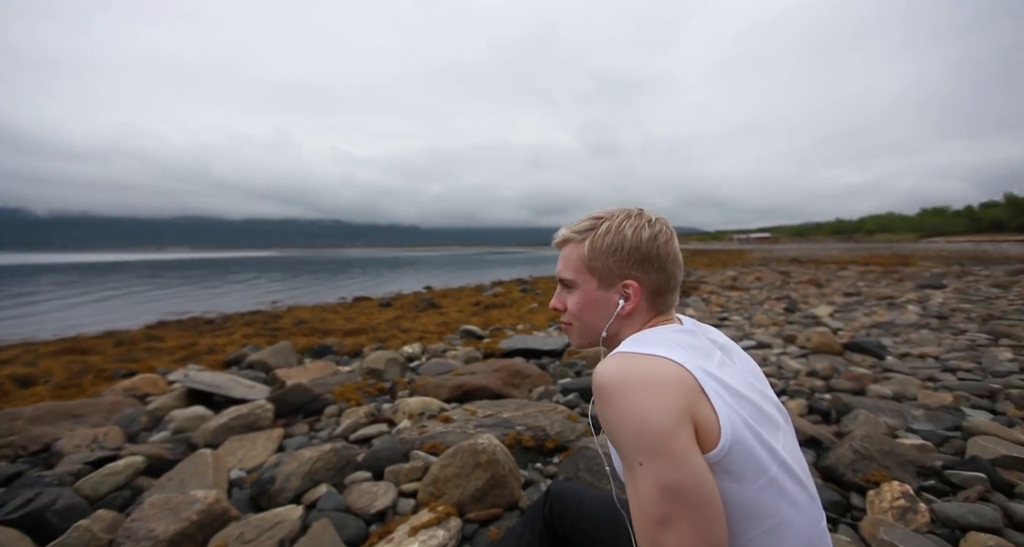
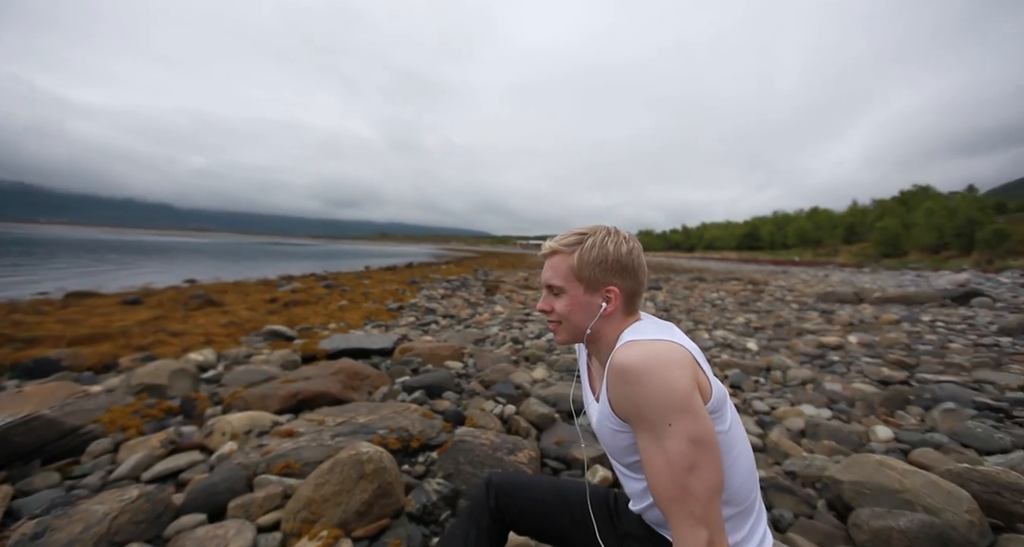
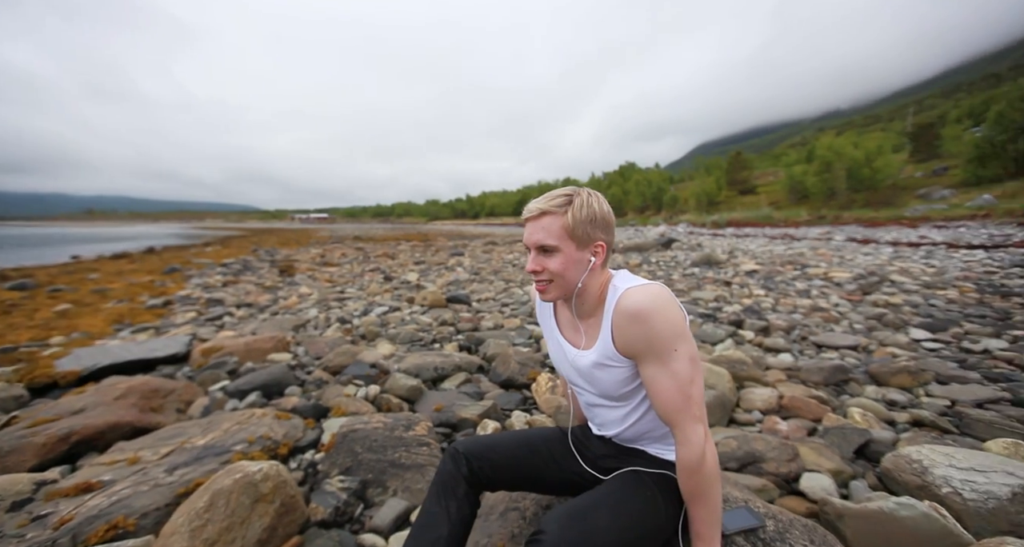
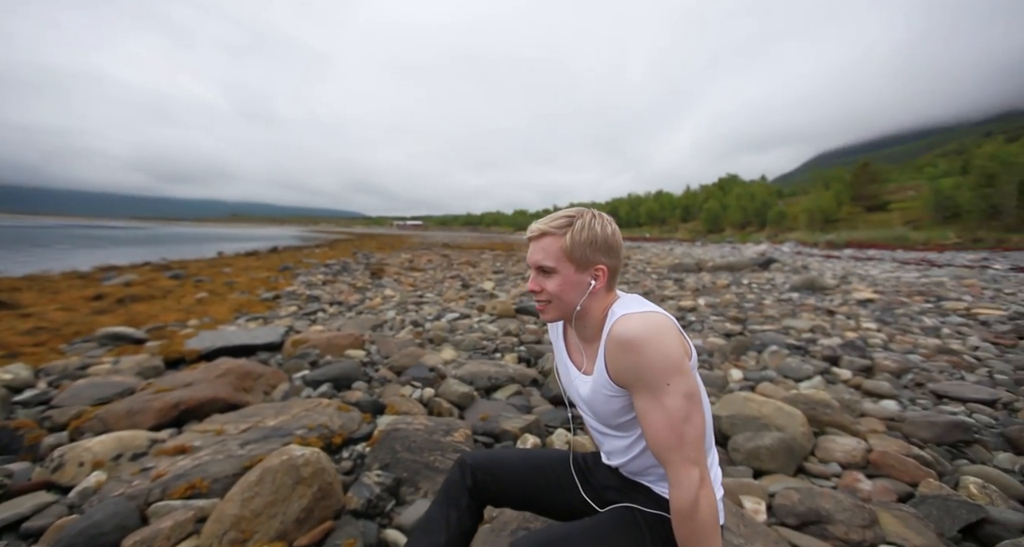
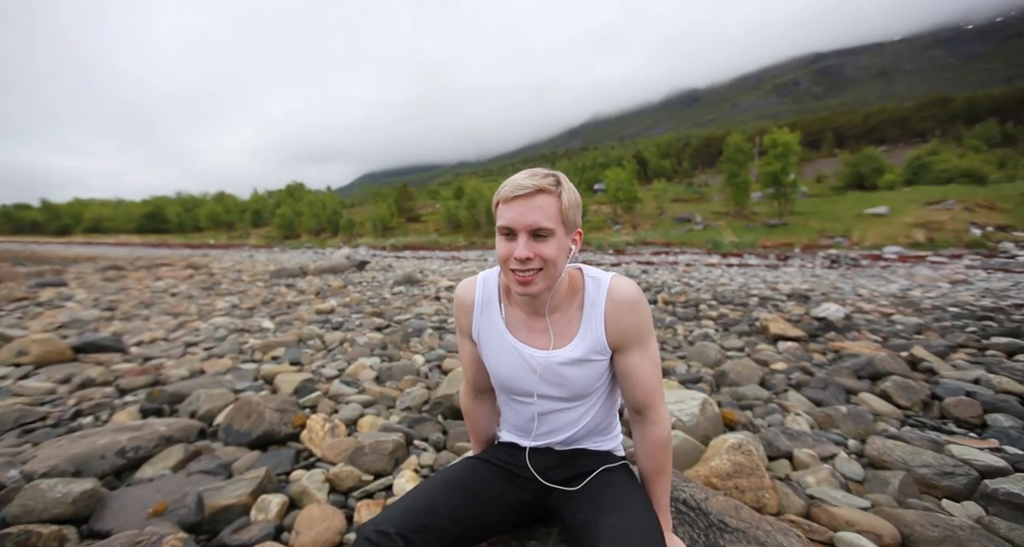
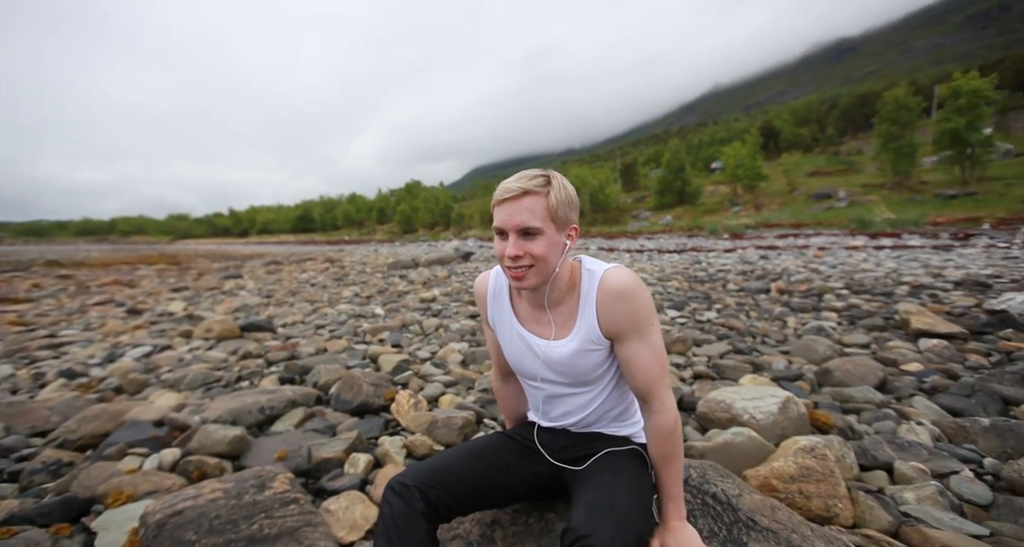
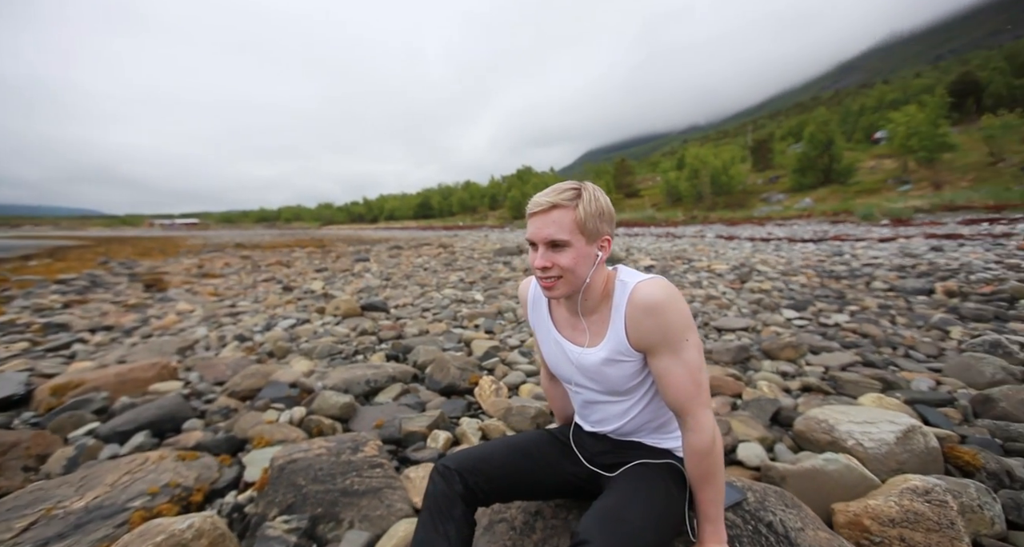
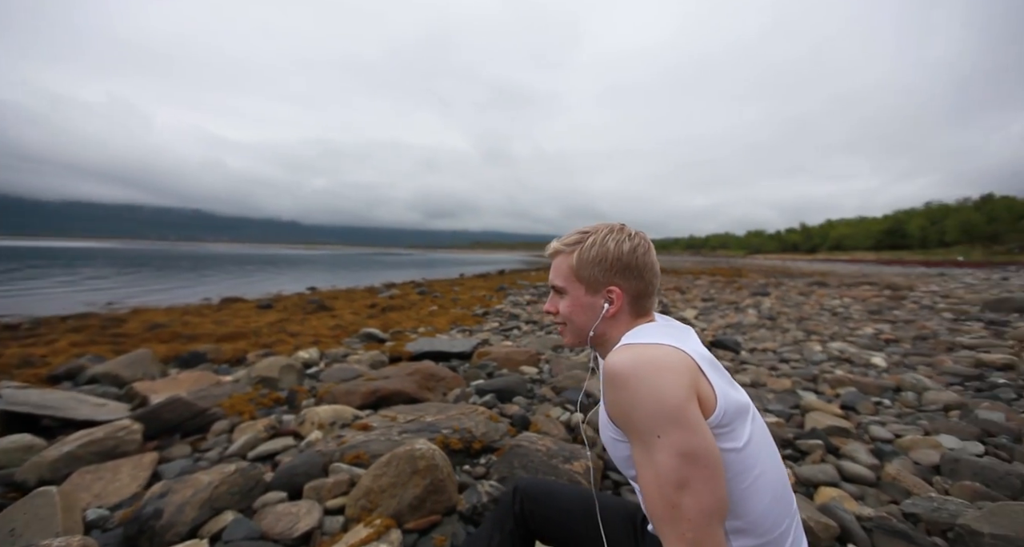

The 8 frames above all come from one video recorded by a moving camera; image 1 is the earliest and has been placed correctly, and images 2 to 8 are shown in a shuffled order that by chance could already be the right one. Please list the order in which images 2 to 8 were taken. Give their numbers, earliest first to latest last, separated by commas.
8, 2, 4, 3, 7, 6, 5
